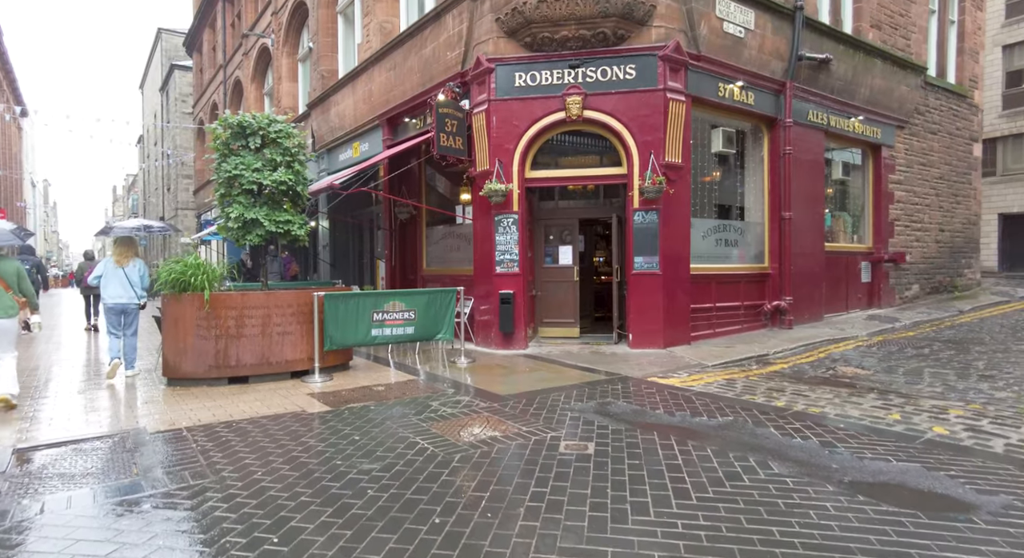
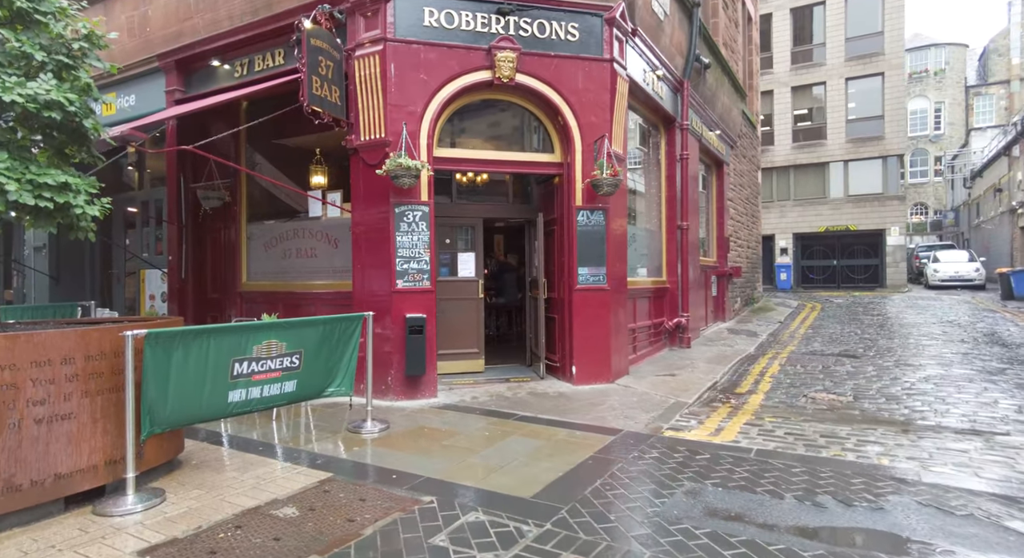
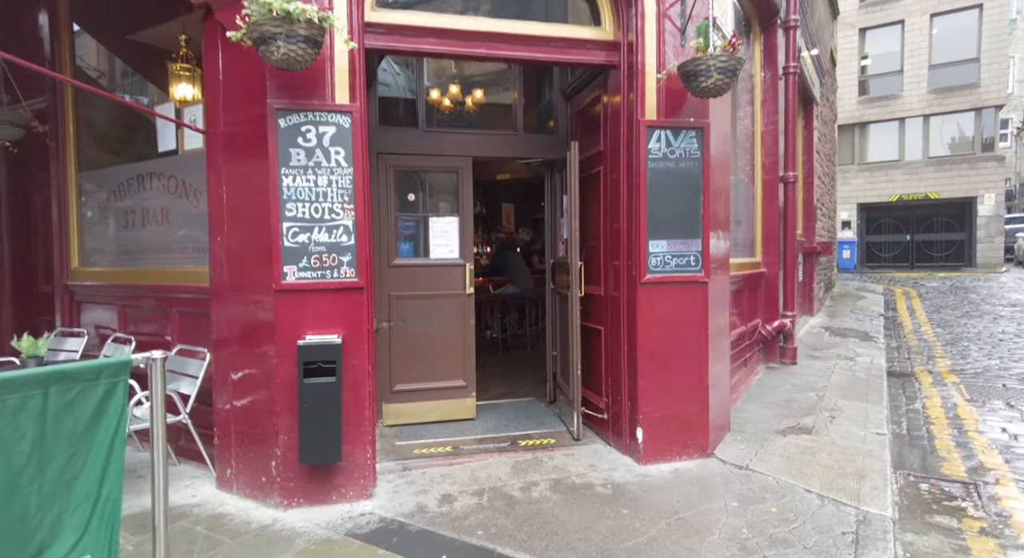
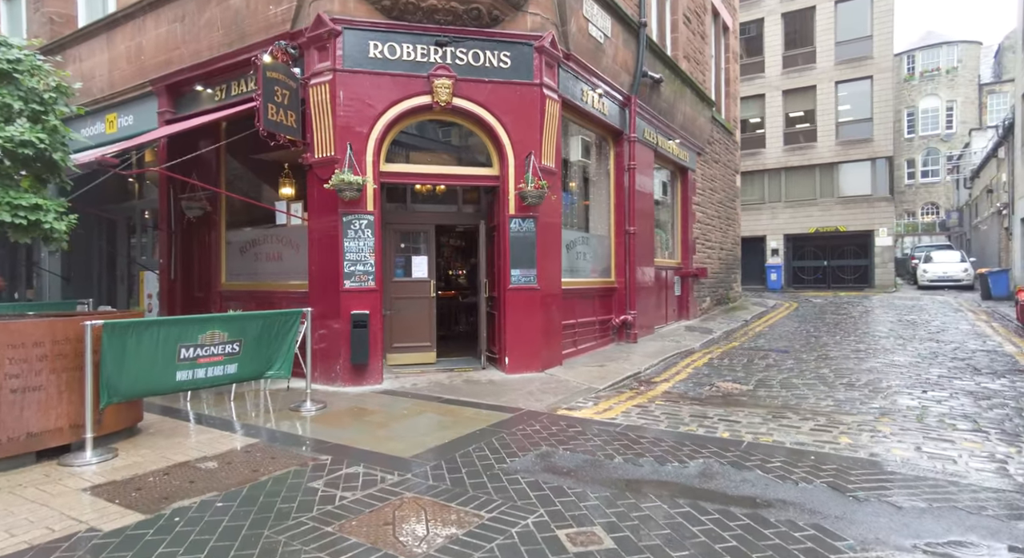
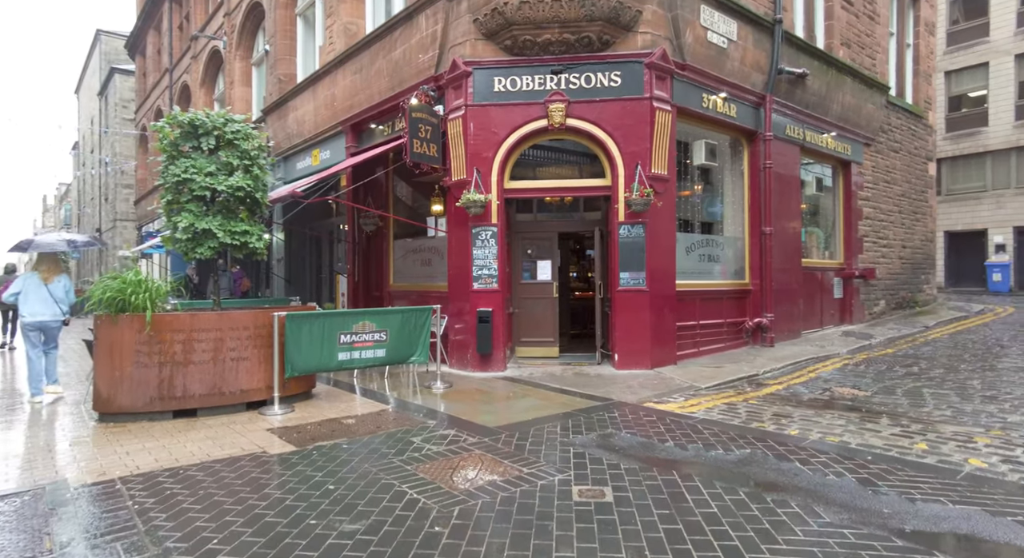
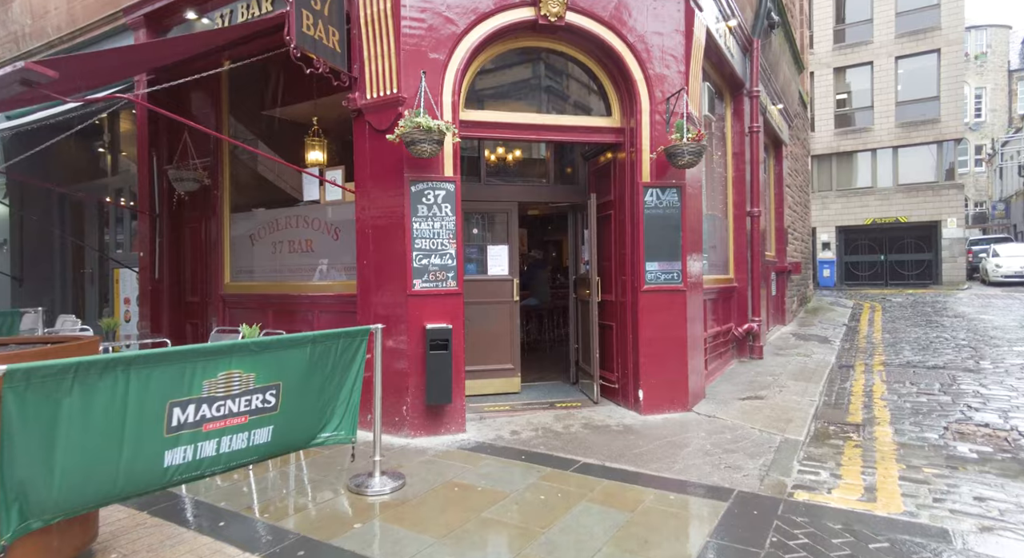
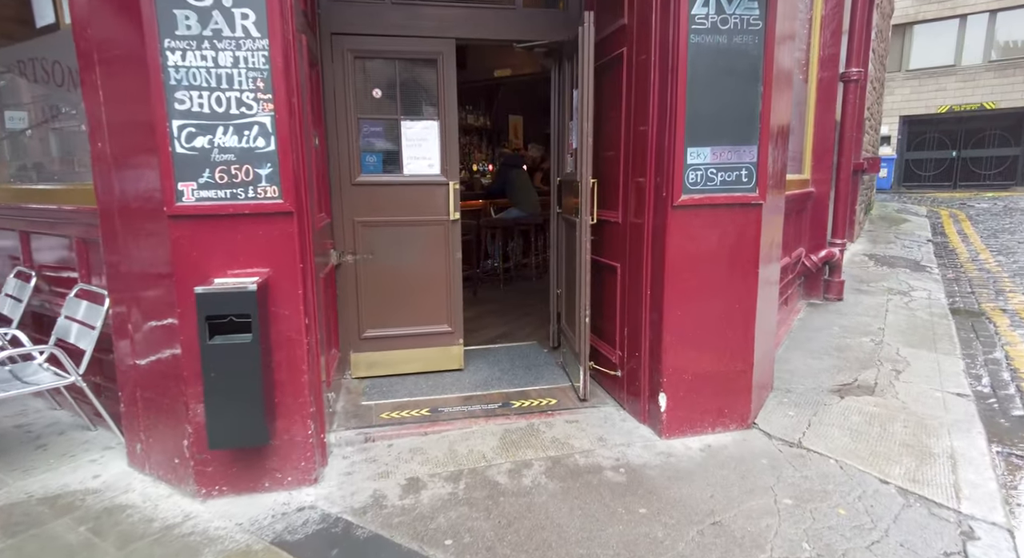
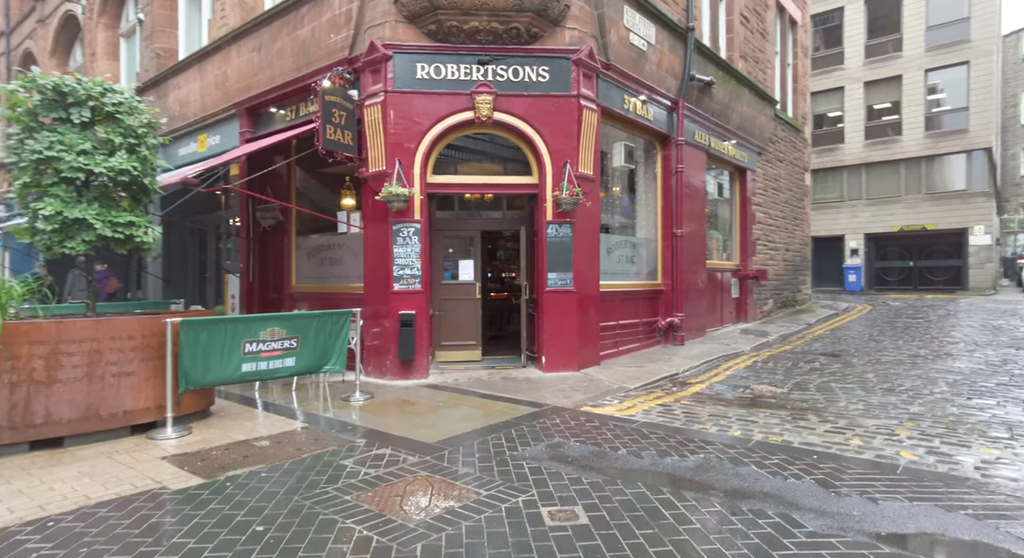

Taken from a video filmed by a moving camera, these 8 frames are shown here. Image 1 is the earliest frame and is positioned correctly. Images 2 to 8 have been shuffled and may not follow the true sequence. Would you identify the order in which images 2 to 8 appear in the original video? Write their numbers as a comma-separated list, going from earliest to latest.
5, 8, 4, 2, 6, 3, 7
